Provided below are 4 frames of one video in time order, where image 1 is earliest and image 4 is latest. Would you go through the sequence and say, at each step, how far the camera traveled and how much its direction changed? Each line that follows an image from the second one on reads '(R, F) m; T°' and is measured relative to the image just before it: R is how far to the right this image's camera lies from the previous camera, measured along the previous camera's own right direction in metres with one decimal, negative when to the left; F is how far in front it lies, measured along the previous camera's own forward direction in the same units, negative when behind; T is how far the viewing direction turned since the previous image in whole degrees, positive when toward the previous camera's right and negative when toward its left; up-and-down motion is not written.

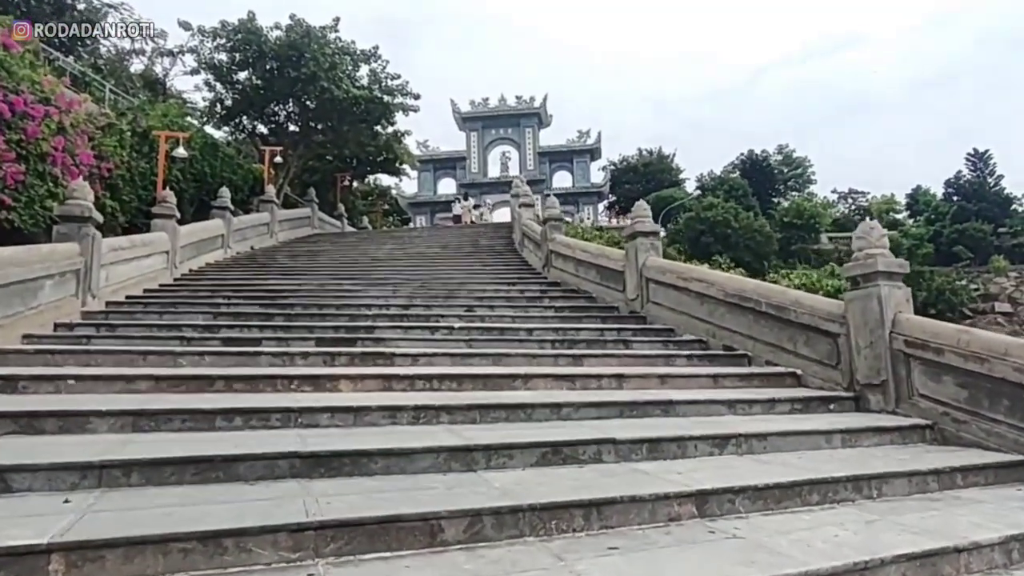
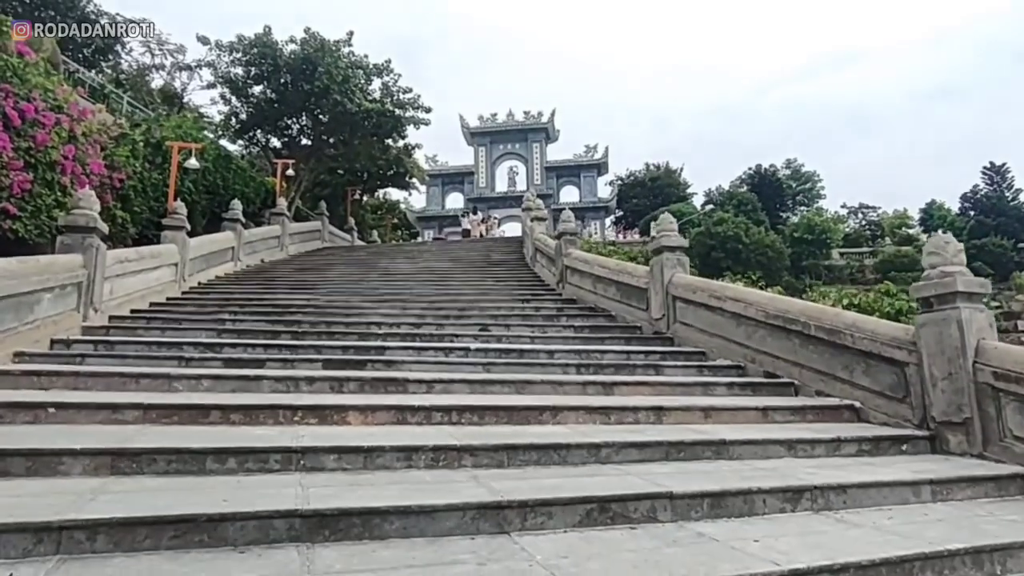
(-0.2, +0.4) m; -1°
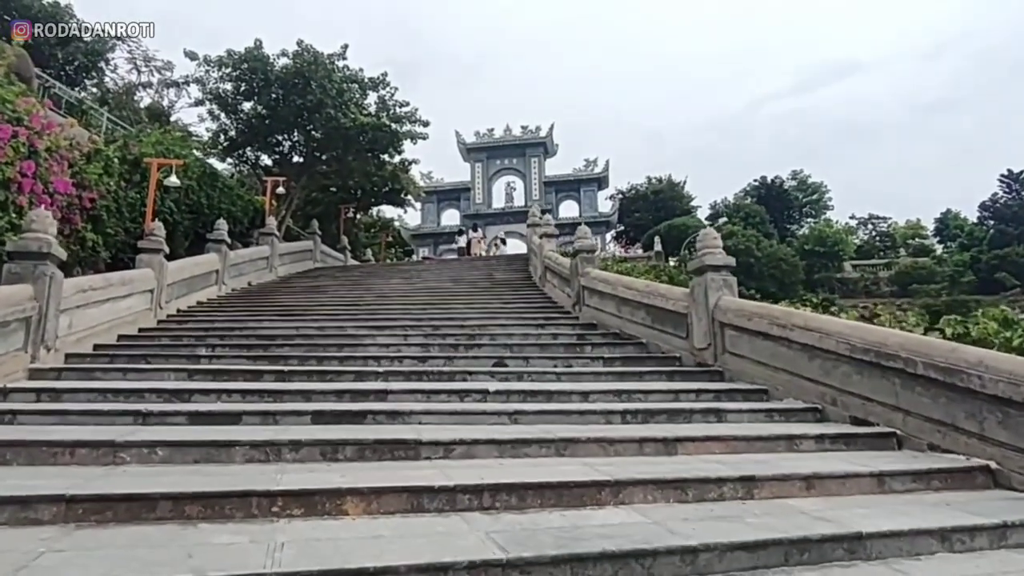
(-0.3, +0.9) m; 0°
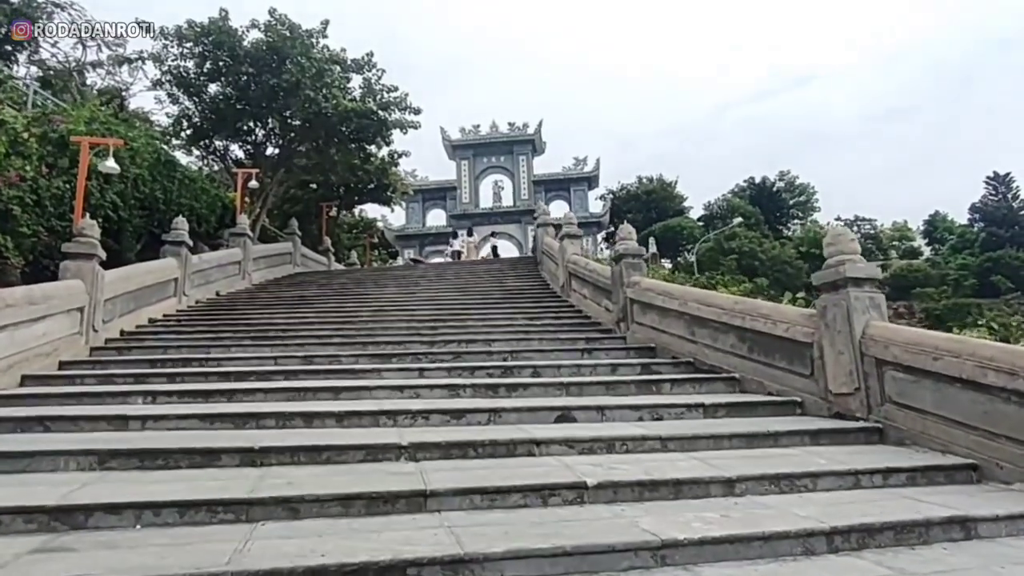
(-0.8, +1.8) m; +3°
